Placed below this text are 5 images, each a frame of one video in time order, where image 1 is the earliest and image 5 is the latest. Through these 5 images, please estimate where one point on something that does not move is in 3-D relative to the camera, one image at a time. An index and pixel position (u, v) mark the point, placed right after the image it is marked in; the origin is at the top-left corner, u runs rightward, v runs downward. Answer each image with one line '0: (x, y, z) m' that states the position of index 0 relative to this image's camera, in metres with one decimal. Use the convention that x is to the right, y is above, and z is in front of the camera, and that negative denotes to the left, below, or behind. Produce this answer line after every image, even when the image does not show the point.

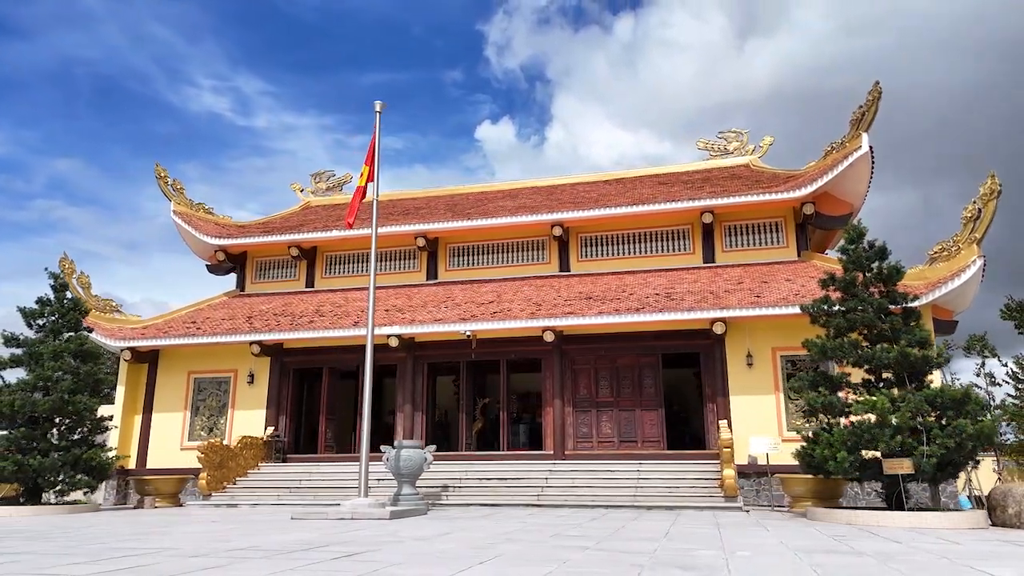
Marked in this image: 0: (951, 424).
0: (+4.6, -1.4, +6.9) m
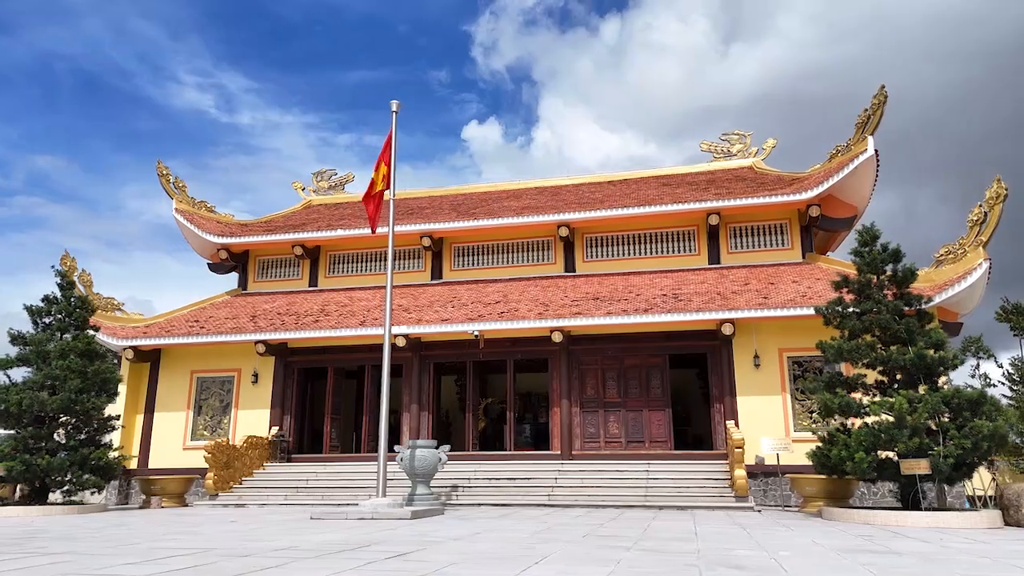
0: (+4.8, -1.4, +6.9) m
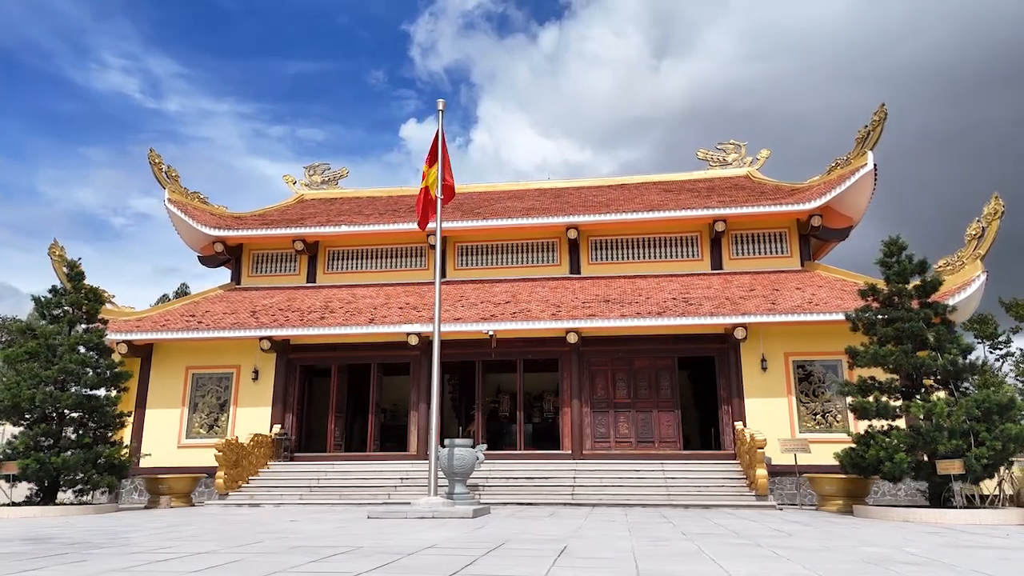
0: (+5.4, -1.6, +7.4) m
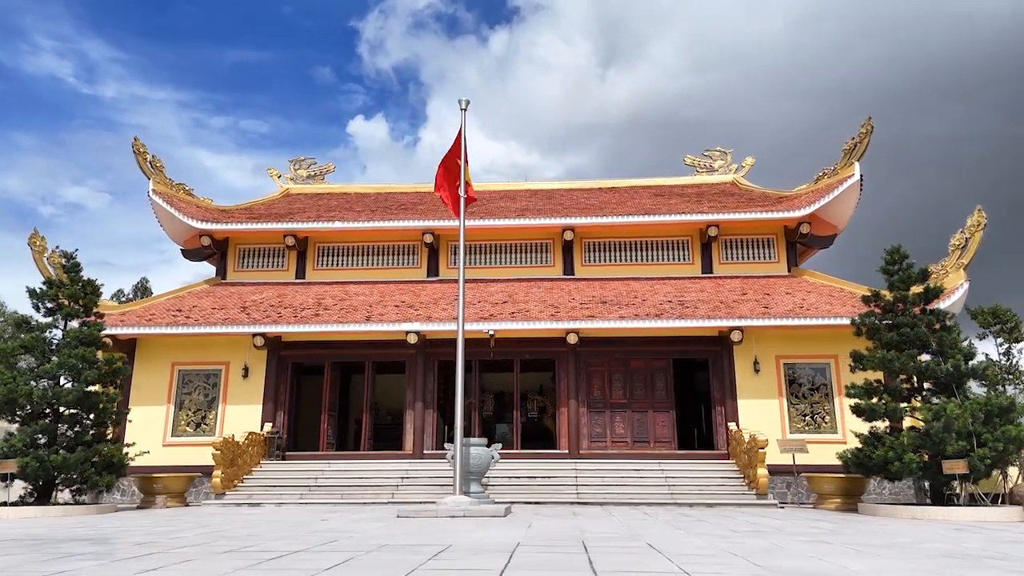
0: (+5.7, -1.7, +7.8) m
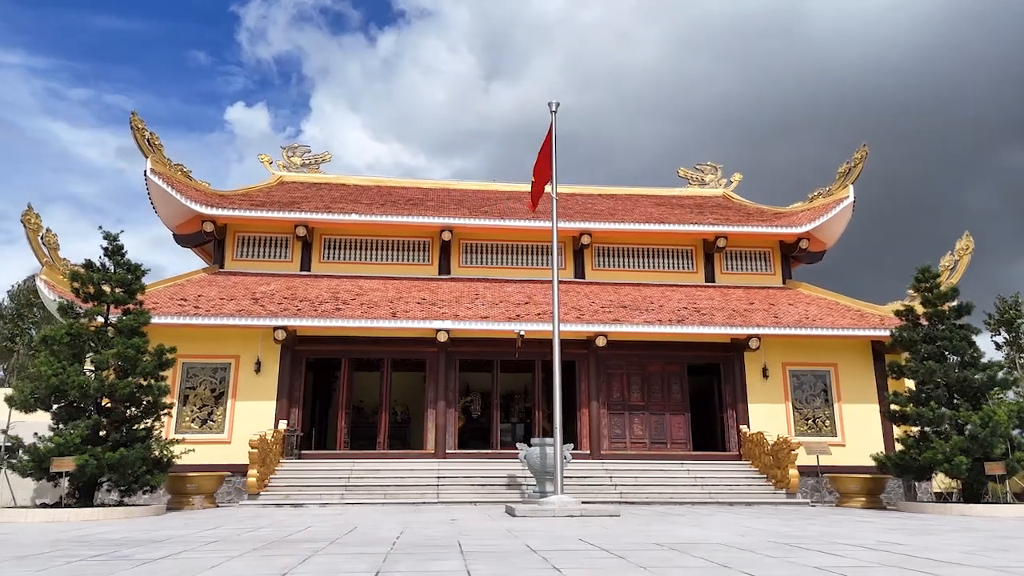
0: (+6.8, -1.9, +8.7) m
